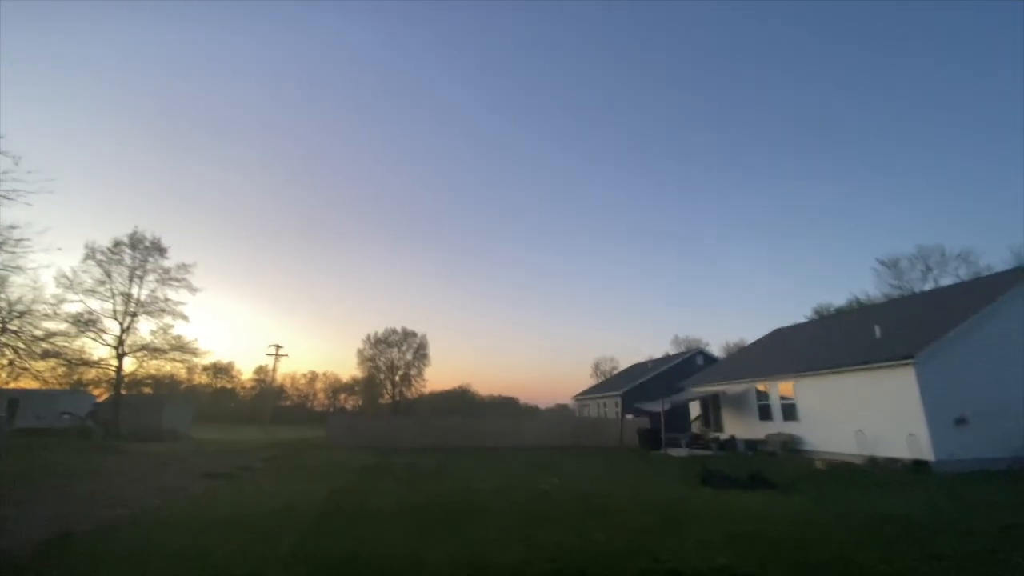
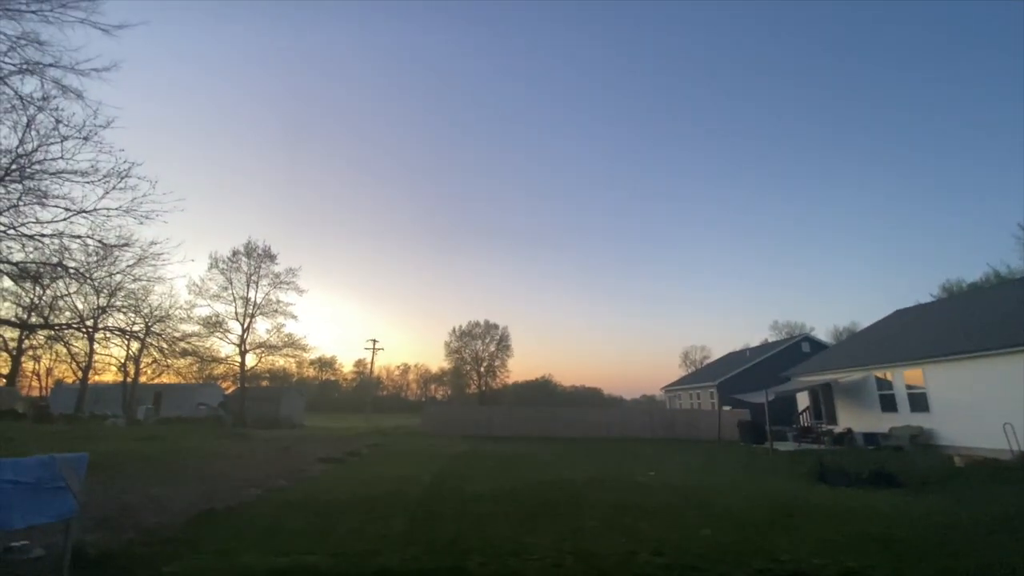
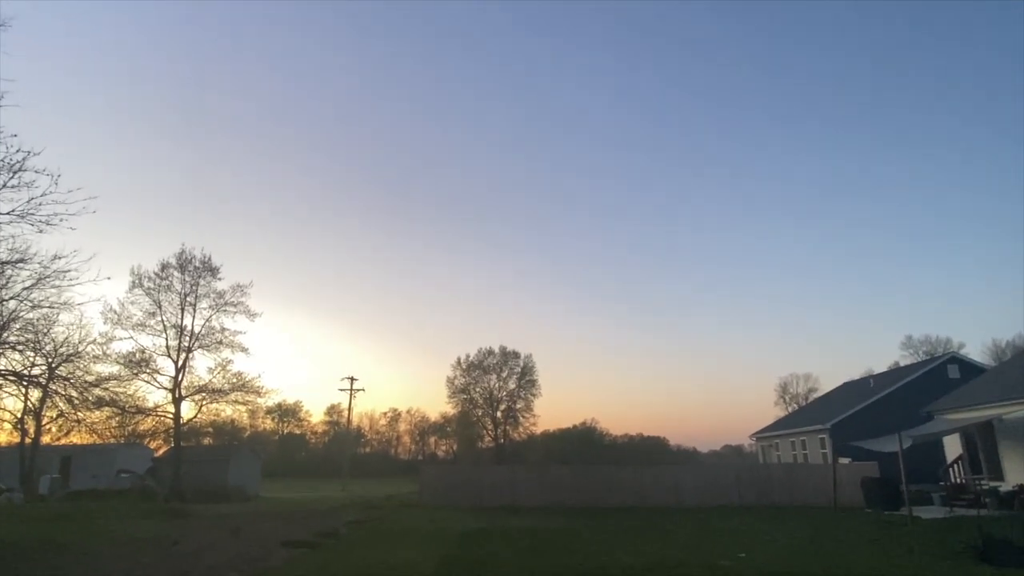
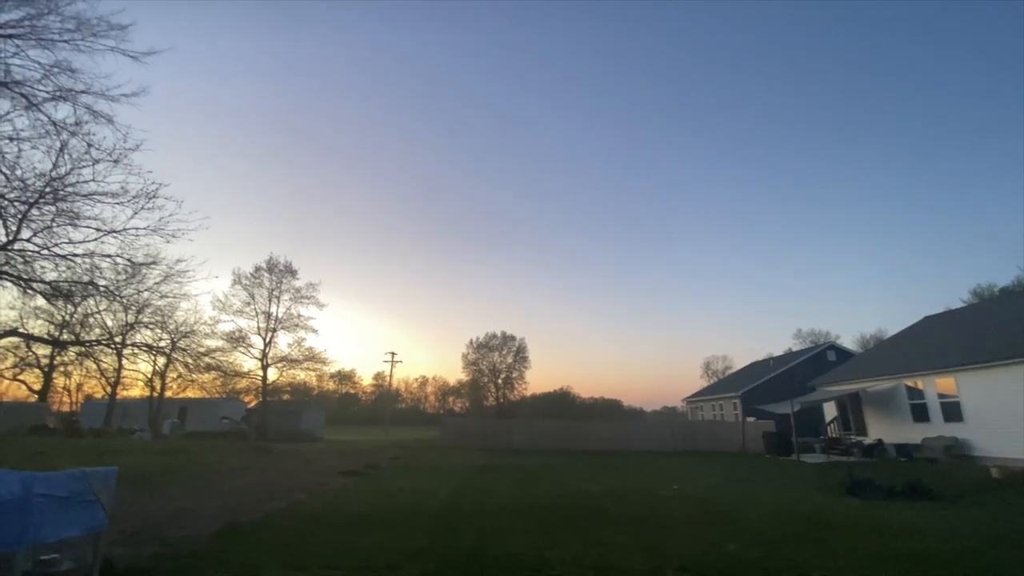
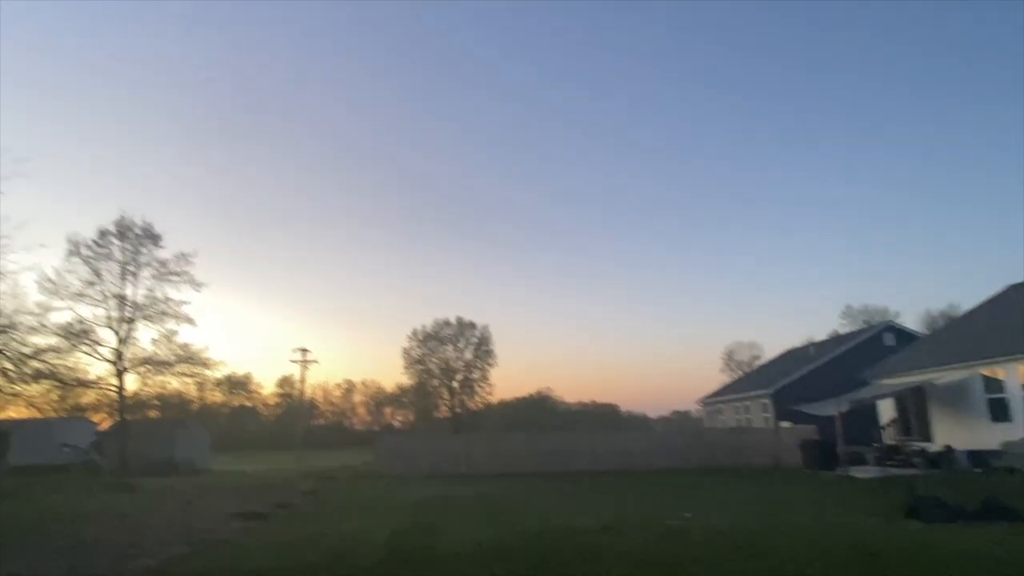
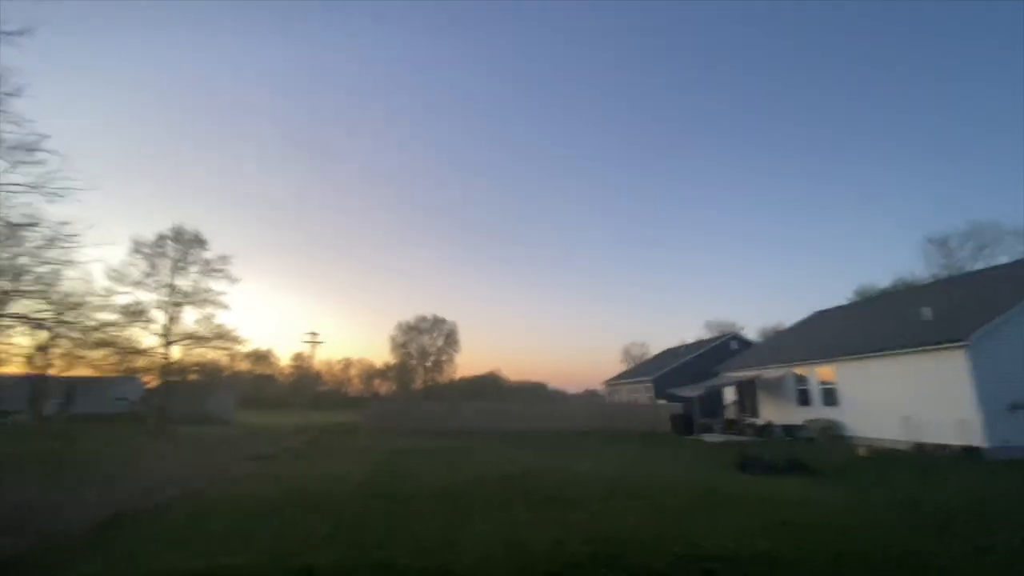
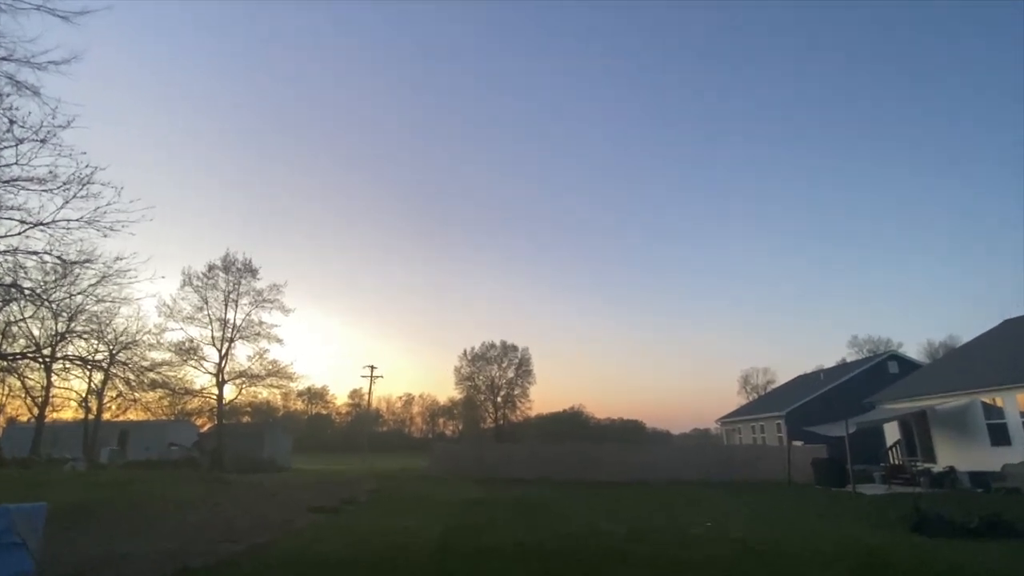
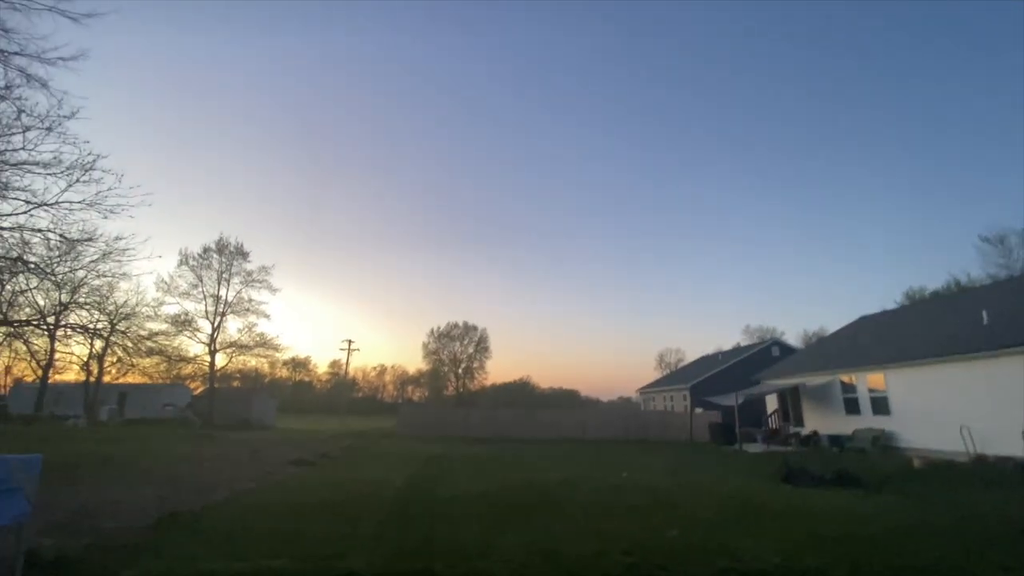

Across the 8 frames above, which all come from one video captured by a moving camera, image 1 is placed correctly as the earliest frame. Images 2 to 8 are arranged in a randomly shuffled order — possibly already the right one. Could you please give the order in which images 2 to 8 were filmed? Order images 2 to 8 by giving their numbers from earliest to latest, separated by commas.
6, 8, 2, 4, 7, 3, 5
